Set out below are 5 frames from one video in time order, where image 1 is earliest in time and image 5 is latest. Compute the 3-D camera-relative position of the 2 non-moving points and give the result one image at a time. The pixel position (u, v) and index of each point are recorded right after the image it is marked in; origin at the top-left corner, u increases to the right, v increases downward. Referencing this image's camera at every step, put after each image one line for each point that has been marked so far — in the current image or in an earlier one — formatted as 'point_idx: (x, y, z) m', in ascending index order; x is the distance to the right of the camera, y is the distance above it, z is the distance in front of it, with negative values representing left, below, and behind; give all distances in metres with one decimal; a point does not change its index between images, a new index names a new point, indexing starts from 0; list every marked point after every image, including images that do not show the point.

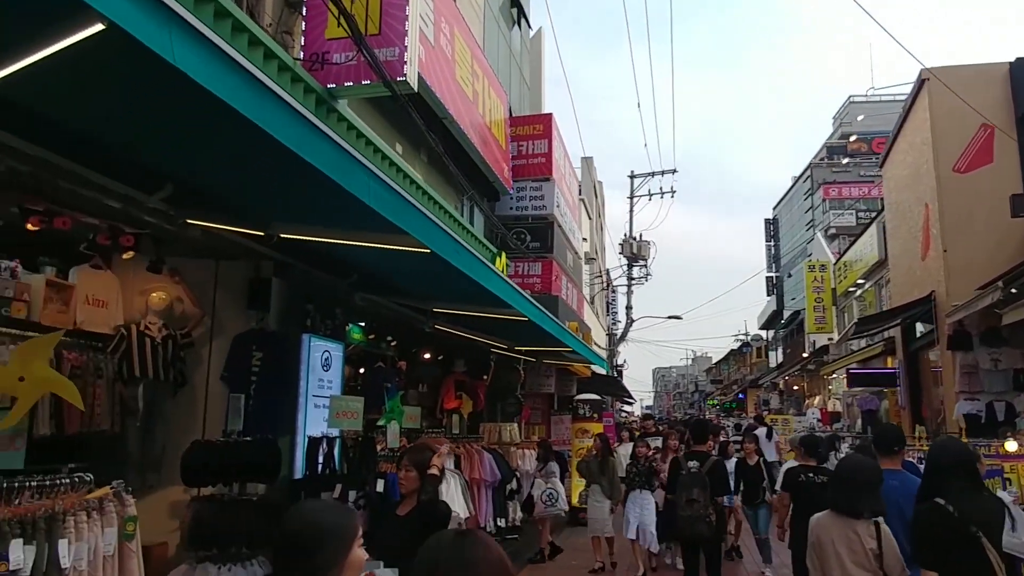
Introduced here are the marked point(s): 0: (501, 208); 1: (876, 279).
0: (-0.2, +1.5, +13.0) m
1: (+10.3, +0.4, +19.4) m
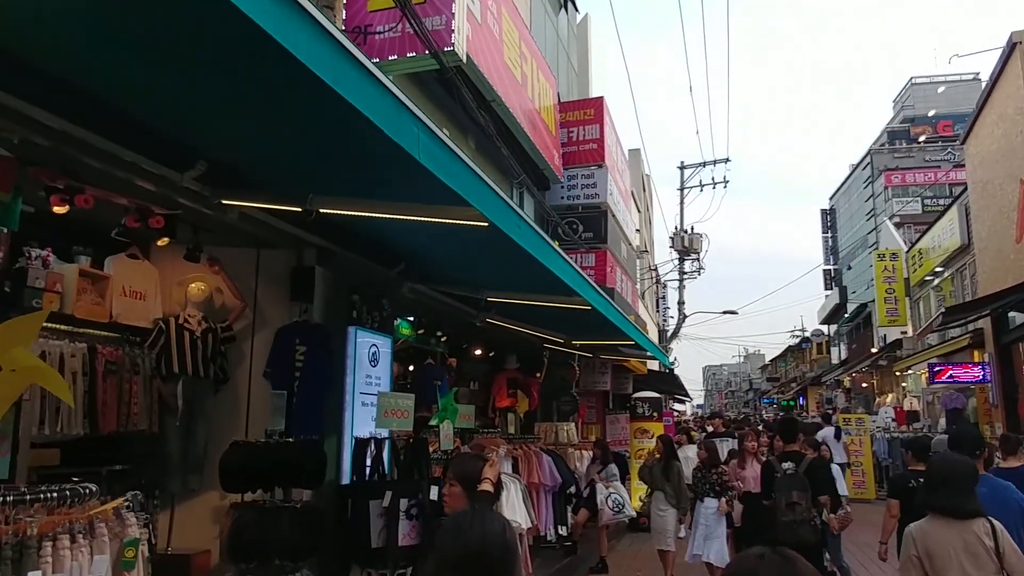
0: (+0.7, +1.6, +12.5) m
1: (+11.6, +0.6, +18.2) m
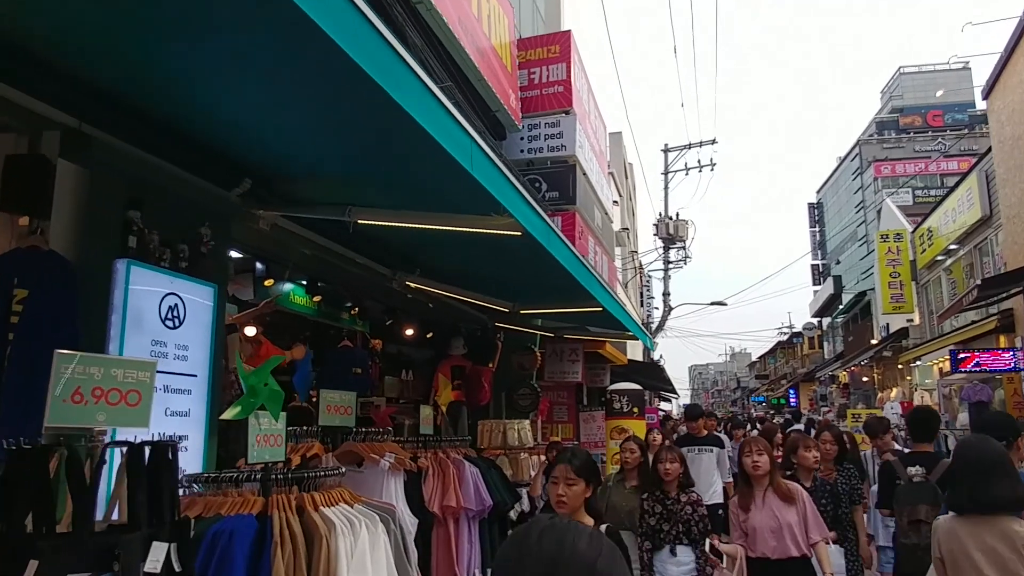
0: (0.0, +2.0, +10.4) m
1: (+10.7, +1.1, +16.3) m
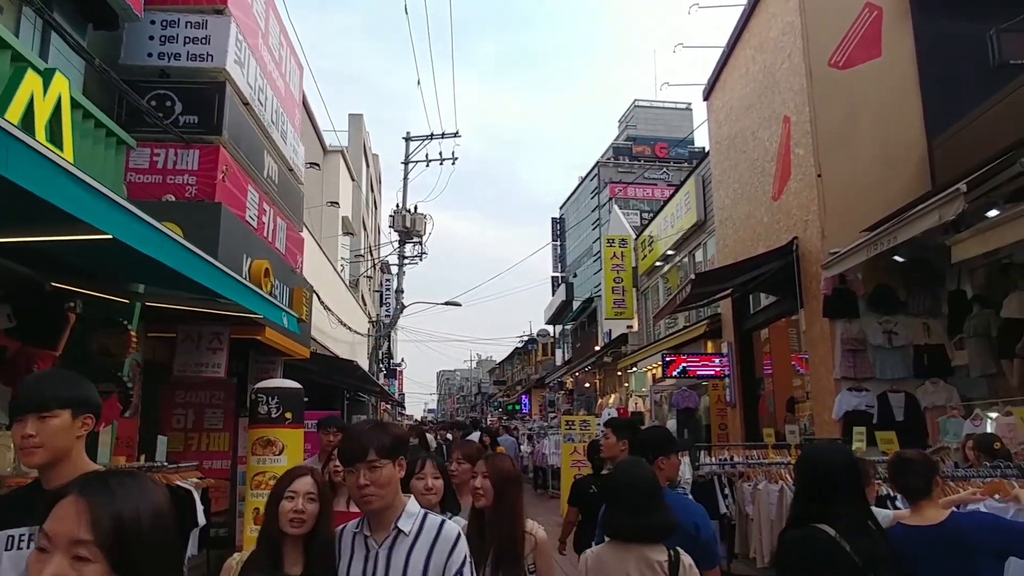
0: (-3.9, +2.4, +7.2) m
1: (+4.1, +0.9, +16.4) m
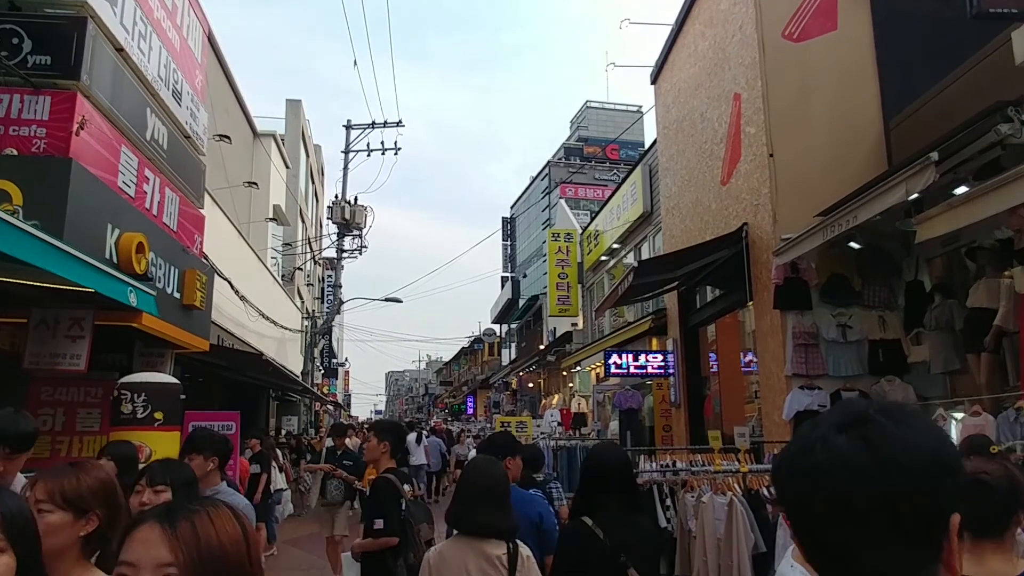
0: (-4.6, +2.7, +6.0) m
1: (+2.8, +1.0, +15.7) m
